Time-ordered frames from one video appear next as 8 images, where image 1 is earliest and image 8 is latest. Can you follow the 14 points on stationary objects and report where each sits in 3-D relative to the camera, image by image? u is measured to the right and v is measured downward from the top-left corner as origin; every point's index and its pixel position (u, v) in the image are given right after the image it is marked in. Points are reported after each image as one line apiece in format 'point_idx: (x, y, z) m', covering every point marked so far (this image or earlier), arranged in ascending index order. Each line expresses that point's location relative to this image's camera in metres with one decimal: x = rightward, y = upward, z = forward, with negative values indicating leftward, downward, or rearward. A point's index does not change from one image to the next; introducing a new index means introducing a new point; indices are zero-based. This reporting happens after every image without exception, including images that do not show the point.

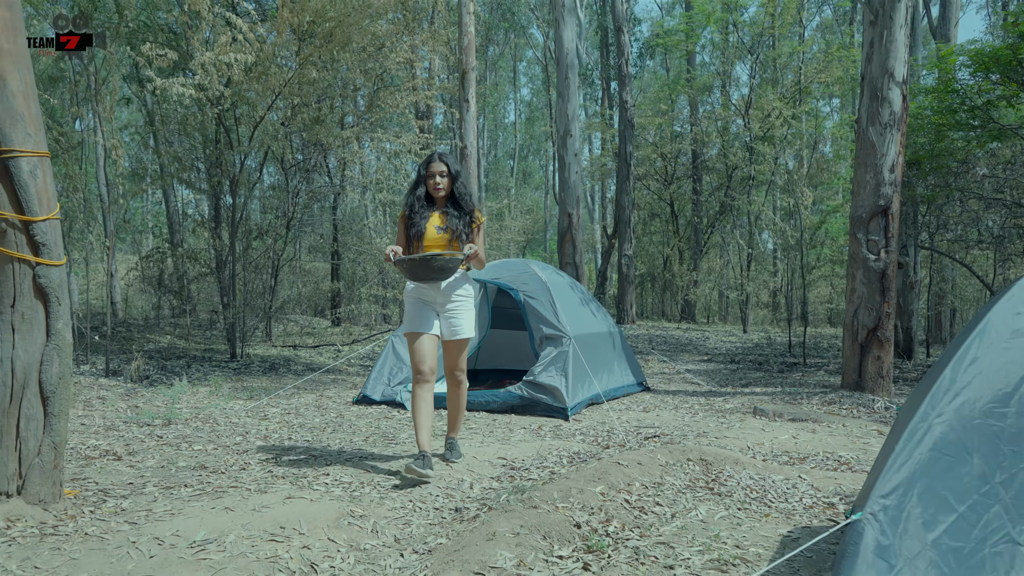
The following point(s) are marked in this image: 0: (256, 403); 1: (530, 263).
0: (-2.6, -1.2, +7.3) m
1: (+0.2, +0.3, +7.4) m
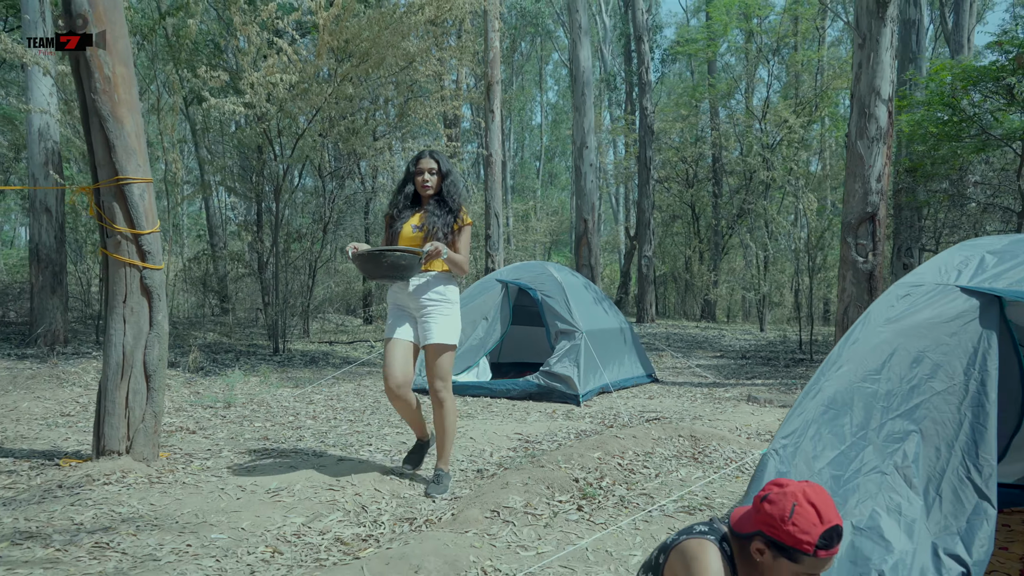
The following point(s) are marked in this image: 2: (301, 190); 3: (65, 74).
0: (-2.4, -1.2, +8.1) m
1: (+0.4, +0.3, +8.2) m
2: (-3.4, +1.6, +11.8) m
3: (-6.3, +3.0, +10.2) m
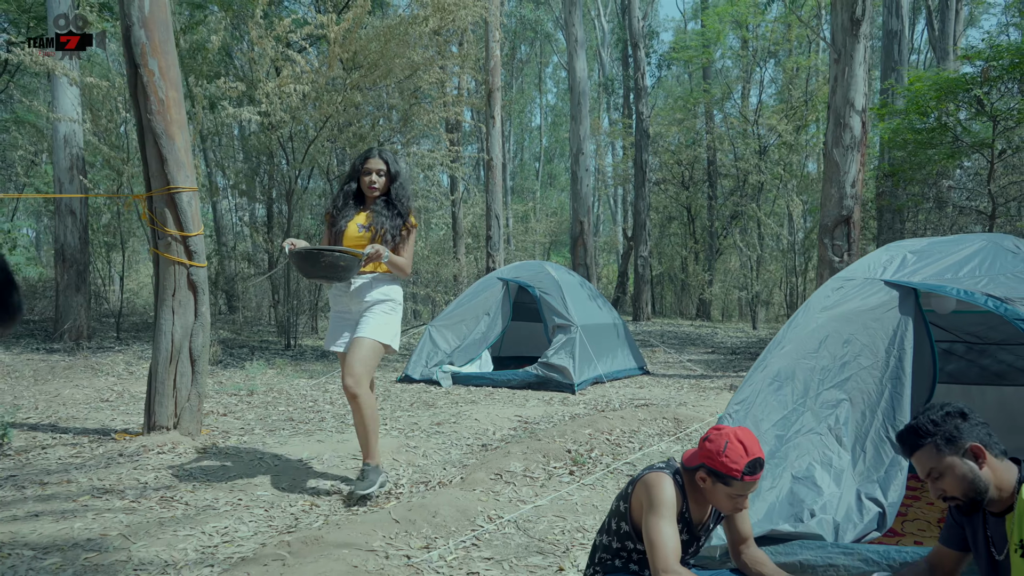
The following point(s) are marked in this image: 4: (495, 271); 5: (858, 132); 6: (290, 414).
0: (-2.4, -1.1, +8.7) m
1: (+0.4, +0.3, +8.8) m
2: (-3.4, +1.6, +12.4) m
3: (-6.3, +3.0, +10.8) m
4: (-0.2, +0.2, +8.8) m
5: (+4.0, +1.8, +8.4) m
6: (-2.0, -1.1, +6.5) m
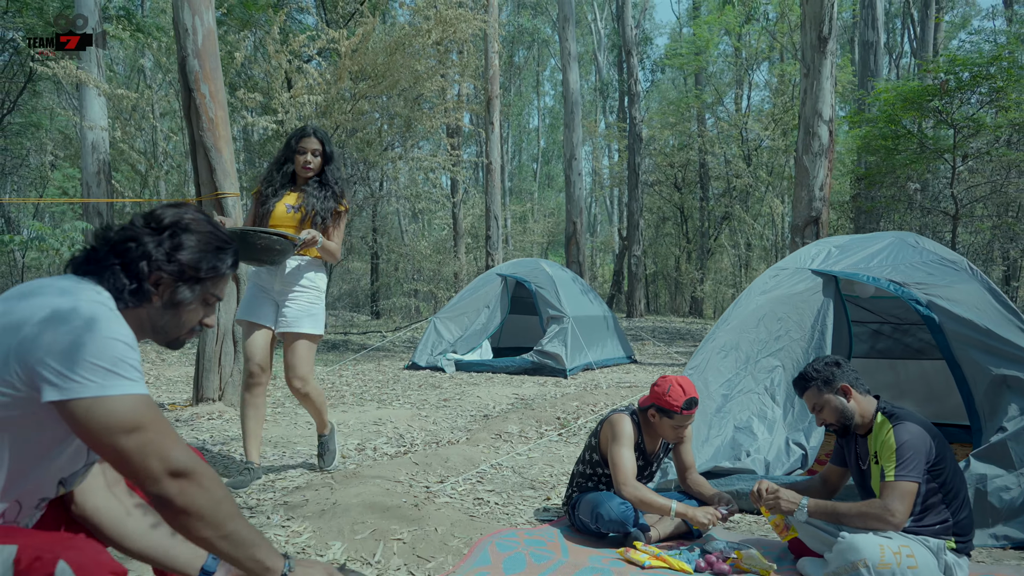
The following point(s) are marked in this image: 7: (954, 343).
0: (-2.4, -1.1, +9.5) m
1: (+0.4, +0.3, +9.6) m
2: (-3.5, +1.7, +13.2) m
3: (-6.4, +3.1, +11.6) m
4: (-0.2, +0.3, +9.6) m
5: (+4.0, +1.9, +9.2) m
6: (-2.0, -1.1, +7.3) m
7: (+2.3, -0.3, +3.8) m
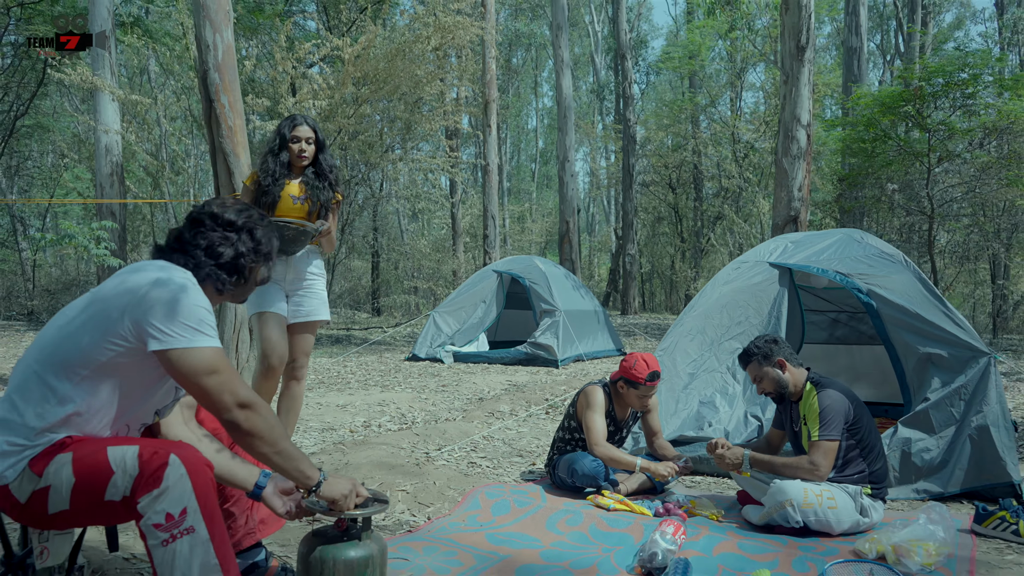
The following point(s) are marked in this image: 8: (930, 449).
0: (-2.5, -1.0, +10.1) m
1: (+0.3, +0.4, +10.1) m
2: (-3.6, +1.7, +13.8) m
3: (-6.4, +3.1, +12.2) m
4: (-0.3, +0.3, +10.1) m
5: (+3.9, +1.9, +9.8) m
6: (-2.1, -1.0, +7.8) m
7: (+2.2, -0.2, +4.3) m
8: (+2.2, -0.9, +3.9) m
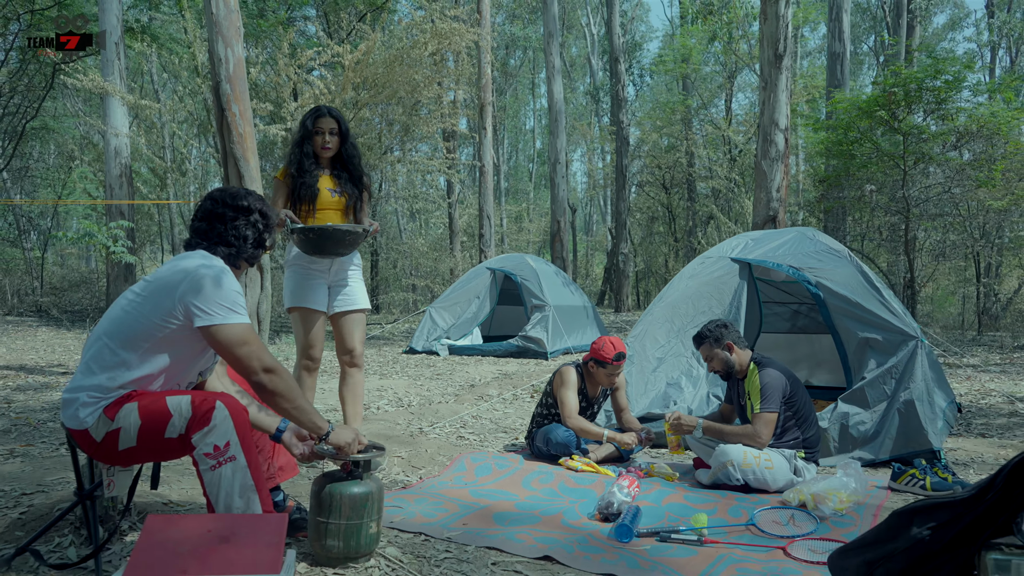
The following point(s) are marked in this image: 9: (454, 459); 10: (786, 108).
0: (-2.6, -1.0, +10.6) m
1: (+0.2, +0.5, +10.7) m
2: (-3.7, +1.8, +14.3) m
3: (-6.6, +3.2, +12.7) m
4: (-0.4, +0.4, +10.6) m
5: (+3.8, +2.0, +10.3) m
6: (-2.2, -0.9, +8.3) m
7: (+2.1, -0.2, +4.8) m
8: (+2.1, -0.8, +4.4) m
9: (-0.3, -1.0, +4.1) m
10: (+3.9, +2.5, +10.3) m
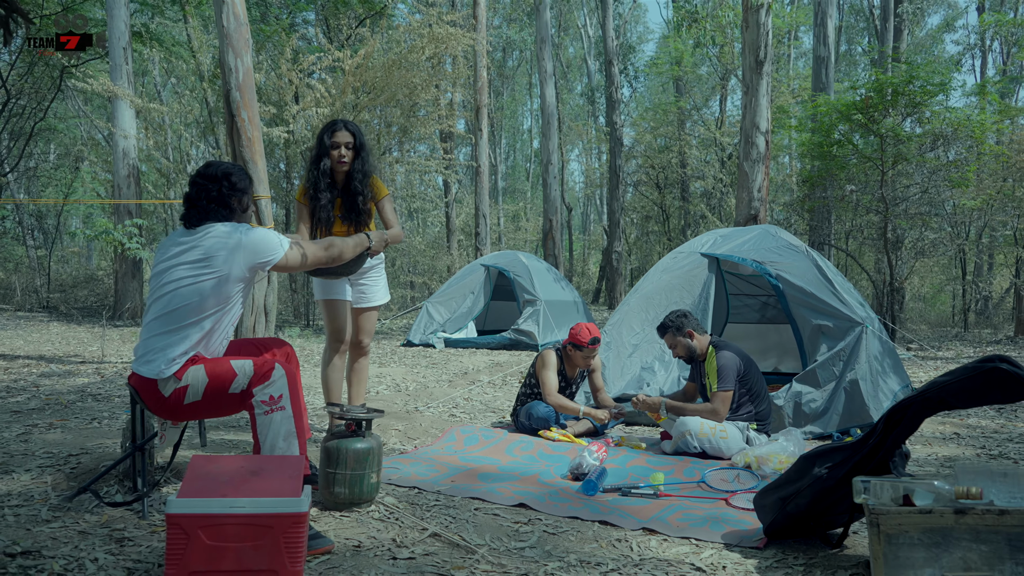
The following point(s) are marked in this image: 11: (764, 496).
0: (-2.7, -0.9, +11.1) m
1: (+0.1, +0.5, +11.1) m
2: (-3.8, +1.9, +14.7) m
3: (-6.7, +3.3, +13.1) m
4: (-0.5, +0.4, +11.1) m
5: (+3.7, +2.1, +10.8) m
6: (-2.3, -0.9, +8.8) m
7: (+2.0, -0.1, +5.3) m
8: (+2.0, -0.8, +4.9) m
9: (-0.4, -0.9, +4.6) m
10: (+3.8, +2.6, +10.8) m
11: (+1.0, -0.8, +2.8) m
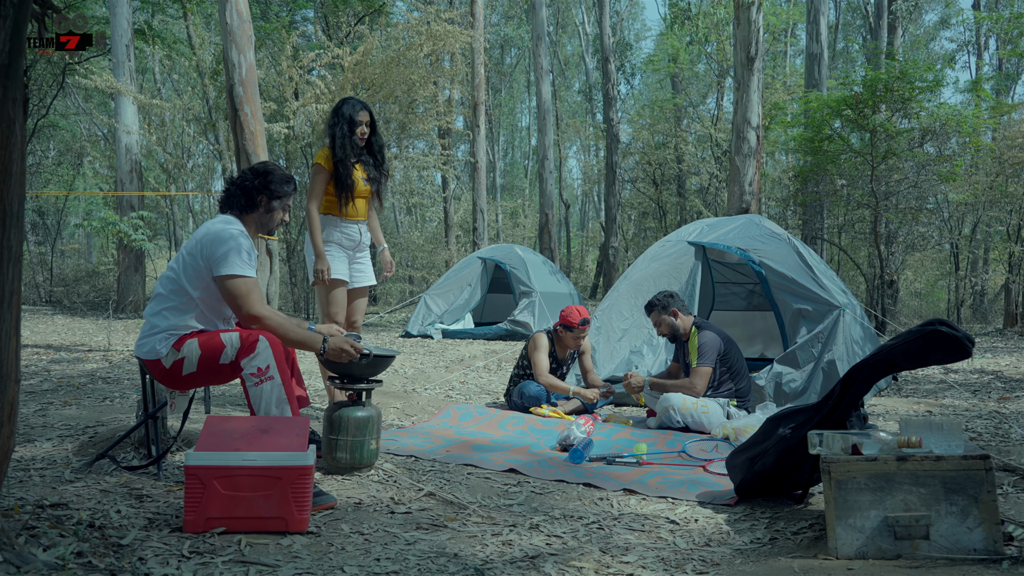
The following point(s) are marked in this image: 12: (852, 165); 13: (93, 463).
0: (-2.7, -0.8, +11.3) m
1: (0.0, +0.6, +11.4) m
2: (-3.8, +2.0, +15.0) m
3: (-6.7, +3.4, +13.3) m
4: (-0.6, +0.6, +11.3) m
5: (+3.6, +2.2, +11.0) m
6: (-2.3, -0.8, +9.0) m
7: (+2.0, 0.0, +5.6) m
8: (+2.0, -0.6, +5.1) m
9: (-0.5, -0.8, +4.8) m
10: (+3.7, +2.7, +11.0) m
11: (+0.9, -0.7, +3.1) m
12: (+5.8, +2.1, +12.3) m
13: (-1.9, -0.8, +3.2) m
